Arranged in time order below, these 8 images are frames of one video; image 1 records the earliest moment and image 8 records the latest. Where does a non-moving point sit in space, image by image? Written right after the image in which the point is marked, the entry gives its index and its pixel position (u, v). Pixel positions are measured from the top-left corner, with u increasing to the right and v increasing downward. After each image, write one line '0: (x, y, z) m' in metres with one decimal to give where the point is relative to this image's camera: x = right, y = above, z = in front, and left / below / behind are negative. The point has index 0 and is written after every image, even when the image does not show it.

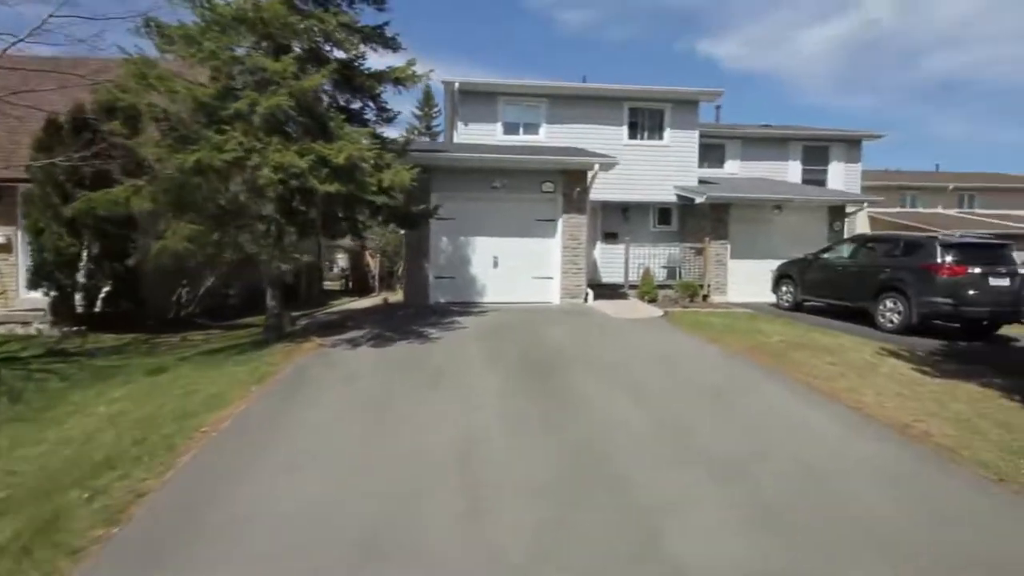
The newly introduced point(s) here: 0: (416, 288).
0: (-2.3, 0.0, +12.4) m
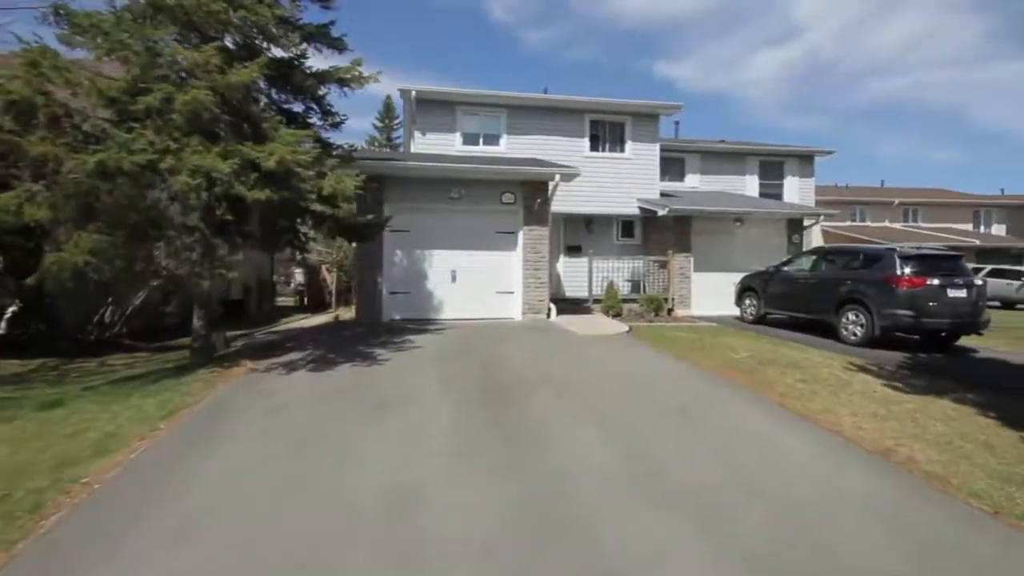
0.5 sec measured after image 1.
0: (-3.2, -0.4, +11.7) m
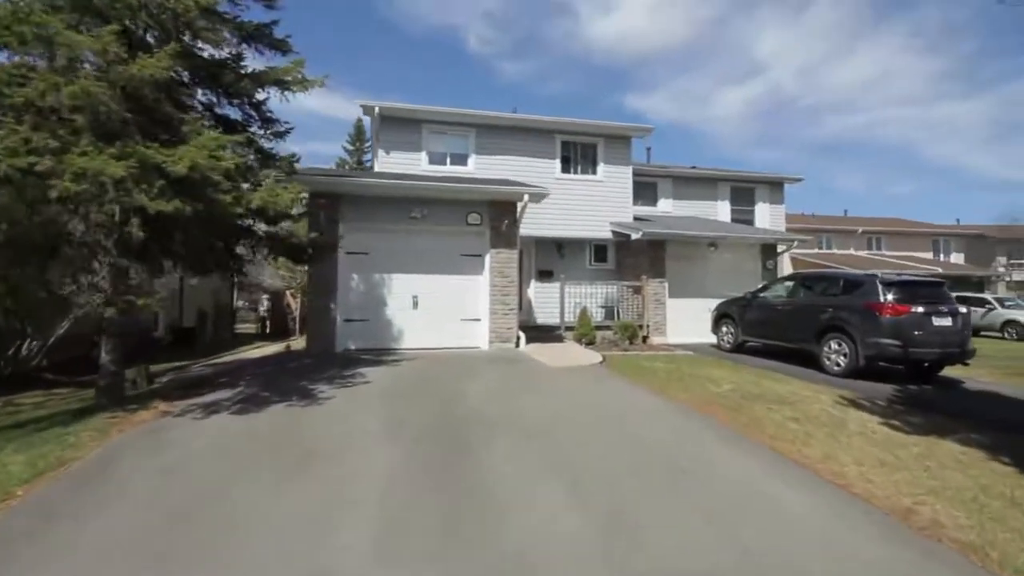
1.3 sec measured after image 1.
0: (-3.9, -1.0, +10.6) m
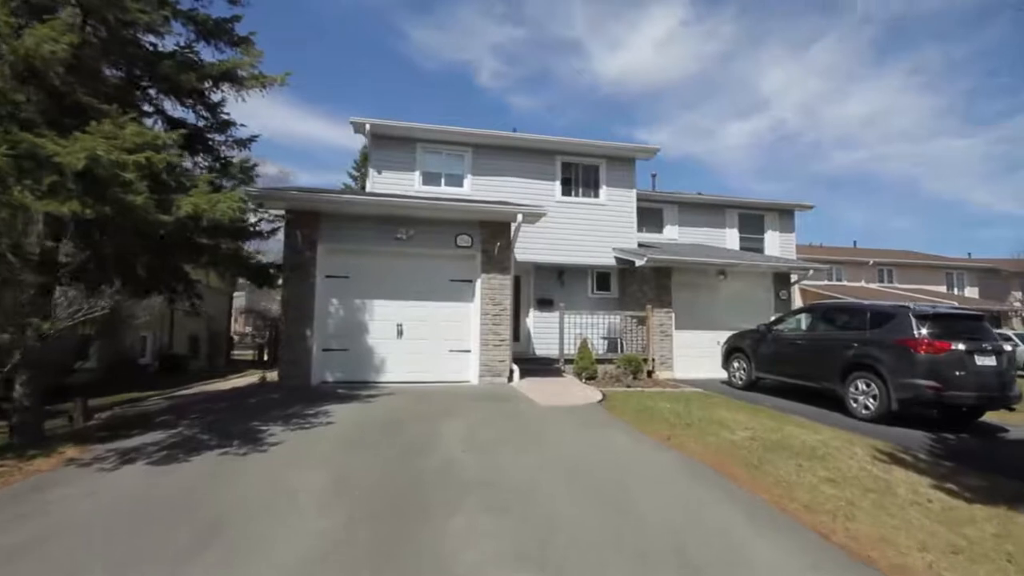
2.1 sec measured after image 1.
0: (-4.1, -1.4, +9.7) m
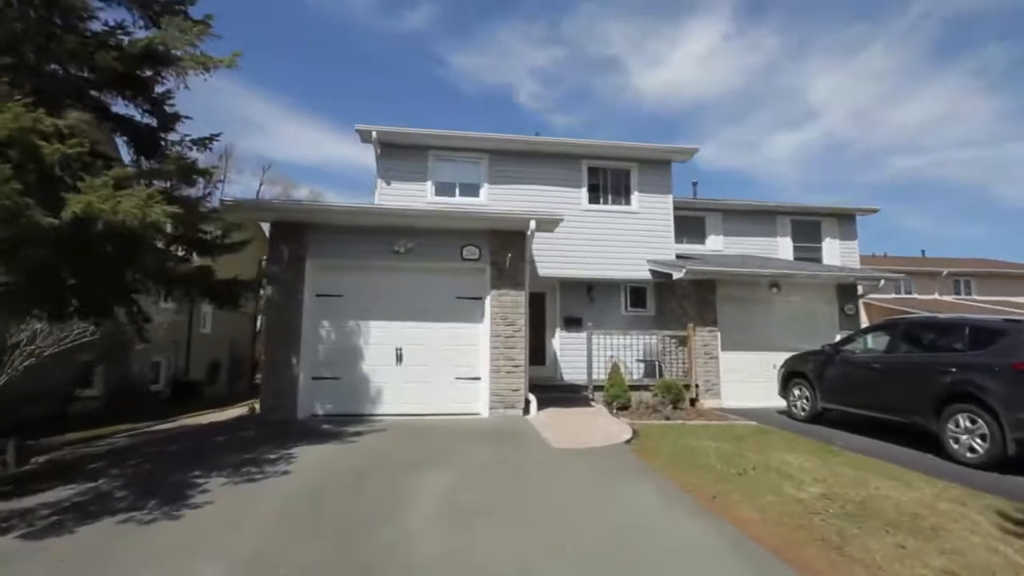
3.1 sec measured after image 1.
0: (-3.9, -1.8, +8.6) m
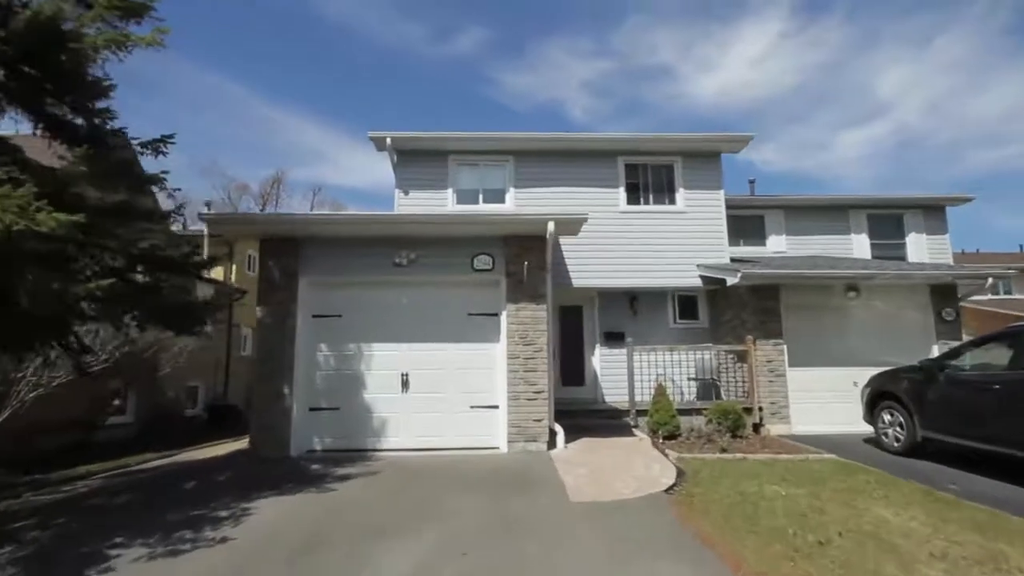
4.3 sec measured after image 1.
0: (-3.6, -2.1, +7.7) m
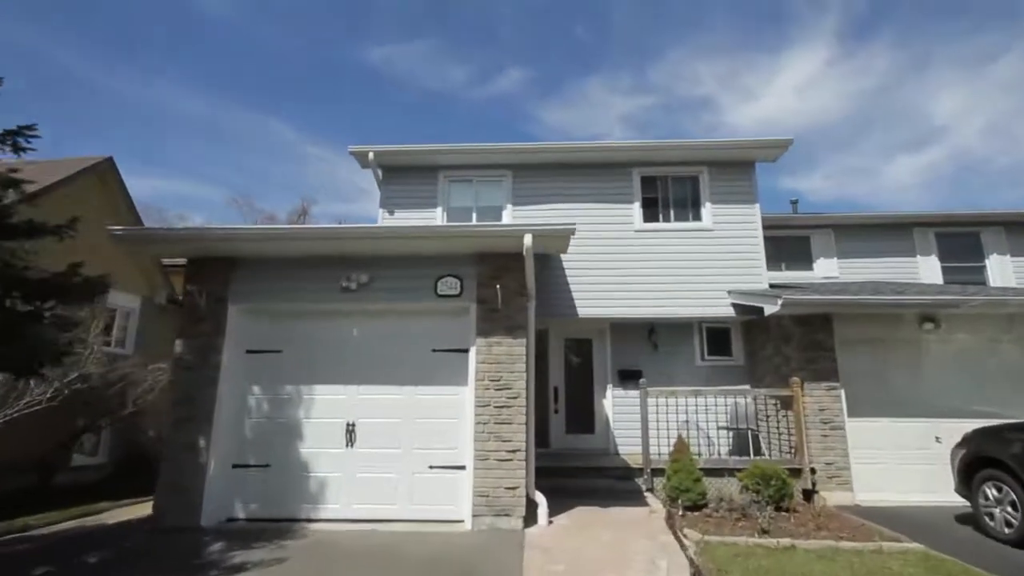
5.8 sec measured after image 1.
0: (-4.0, -2.5, +6.3) m
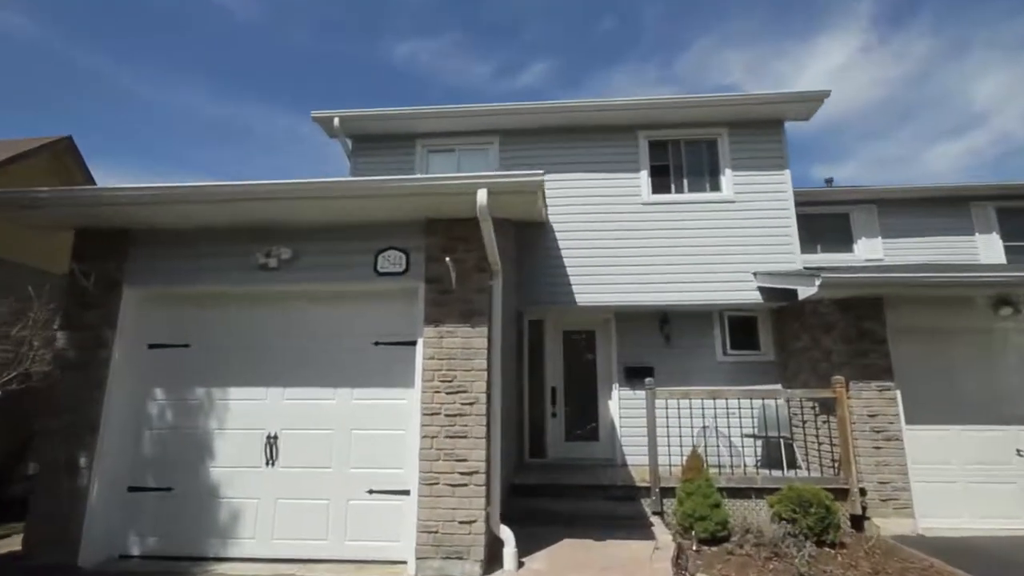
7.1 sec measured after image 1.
0: (-4.3, -2.3, +5.0) m
